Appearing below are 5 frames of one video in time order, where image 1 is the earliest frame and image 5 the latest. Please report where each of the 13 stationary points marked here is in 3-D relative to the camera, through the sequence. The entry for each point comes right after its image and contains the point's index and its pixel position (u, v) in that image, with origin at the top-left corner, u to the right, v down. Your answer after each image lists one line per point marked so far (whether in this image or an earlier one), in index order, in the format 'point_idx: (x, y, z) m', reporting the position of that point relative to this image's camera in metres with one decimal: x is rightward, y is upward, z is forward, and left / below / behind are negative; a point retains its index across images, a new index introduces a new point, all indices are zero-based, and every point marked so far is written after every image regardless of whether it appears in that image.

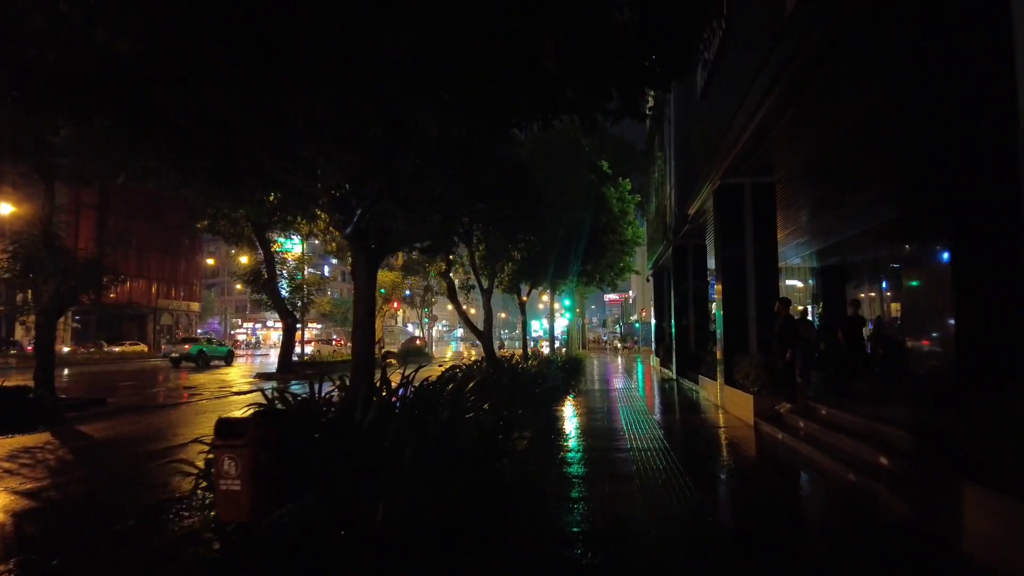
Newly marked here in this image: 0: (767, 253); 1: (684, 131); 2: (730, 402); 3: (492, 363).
0: (+4.9, +0.7, +12.6) m
1: (+4.7, +4.3, +18.0) m
2: (+4.0, -2.1, +12.0) m
3: (-0.4, -1.5, +13.0) m
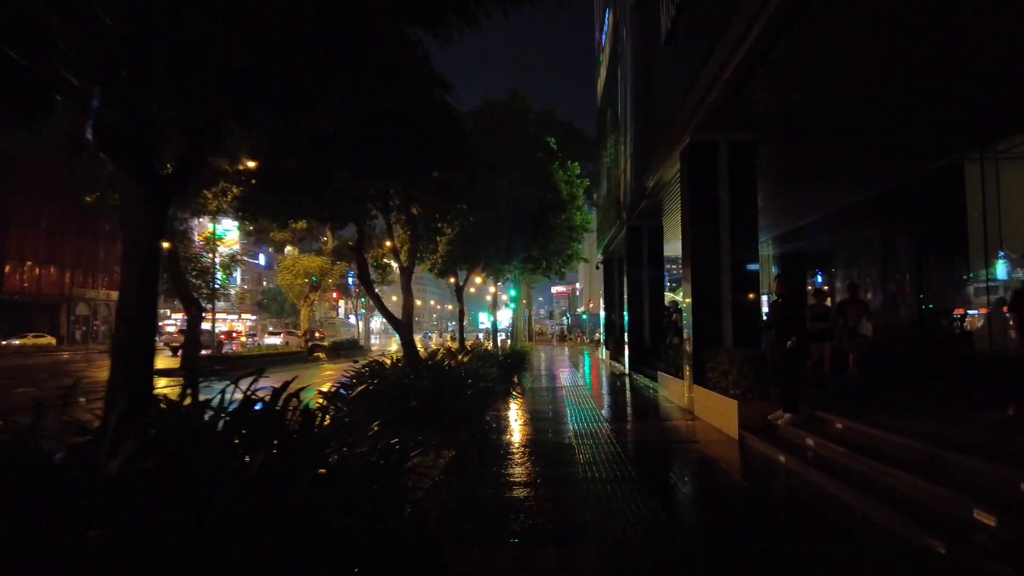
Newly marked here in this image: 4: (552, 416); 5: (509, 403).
0: (+3.7, +1.0, +10.5) m
1: (+3.2, +4.7, +15.8) m
2: (+2.8, -1.8, +9.8) m
3: (-1.7, -1.2, +10.4) m
4: (+0.7, -2.2, +11.2) m
5: (-0.1, -2.2, +12.4) m
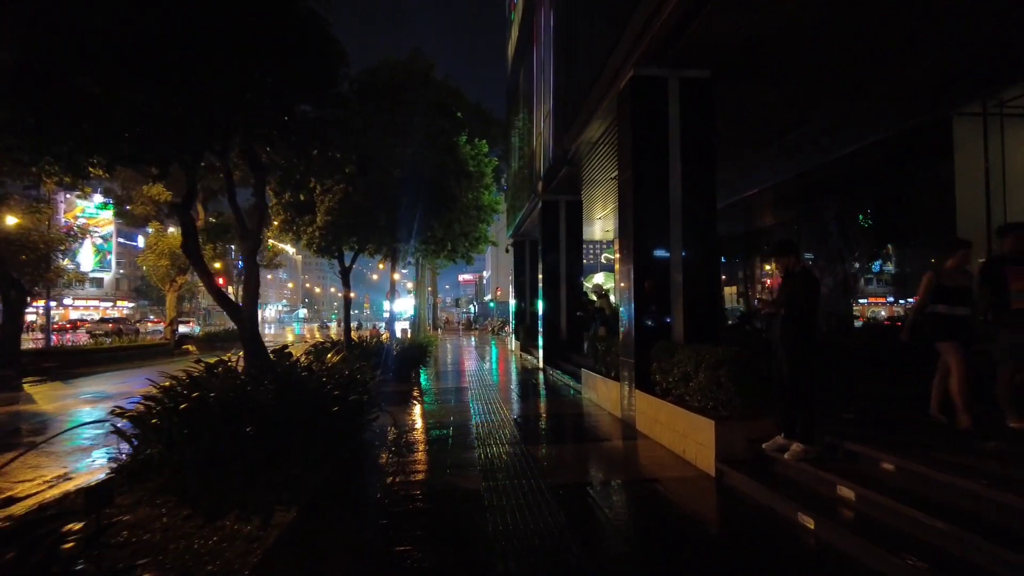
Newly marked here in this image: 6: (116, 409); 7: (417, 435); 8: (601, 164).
0: (+2.3, +1.2, +8.3) m
1: (+1.1, +5.1, +13.4) m
2: (+1.6, -1.5, +7.5) m
3: (-3.0, -0.9, +7.5) m
4: (-0.8, -1.9, +8.5) m
5: (-1.7, -1.9, +9.6) m
6: (-4.3, -1.3, +7.0) m
7: (-1.2, -1.9, +8.3) m
8: (+1.8, +2.6, +13.6) m
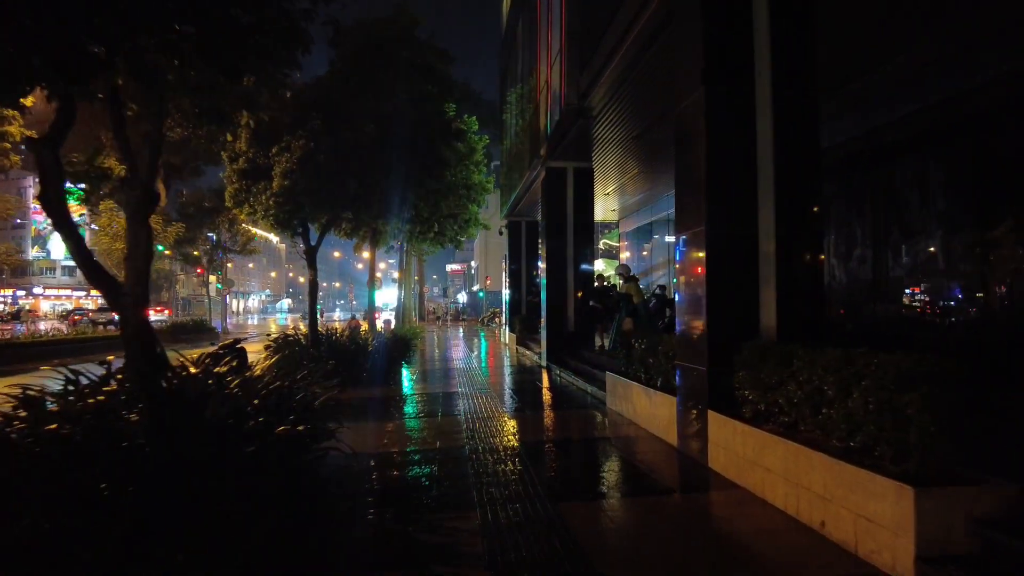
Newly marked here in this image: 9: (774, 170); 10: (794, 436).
0: (+2.5, +1.5, +5.8) m
1: (+1.1, +5.3, +10.8) m
2: (+1.7, -1.3, +5.1) m
3: (-2.8, -0.6, +4.9) m
4: (-0.7, -1.6, +6.0) m
5: (-1.6, -1.6, +7.1) m
6: (-4.1, -1.1, +4.5) m
7: (-1.1, -1.6, +5.8) m
8: (+1.9, +2.9, +11.1) m
9: (+2.2, +0.9, +6.0) m
10: (+1.9, -1.0, +4.5) m
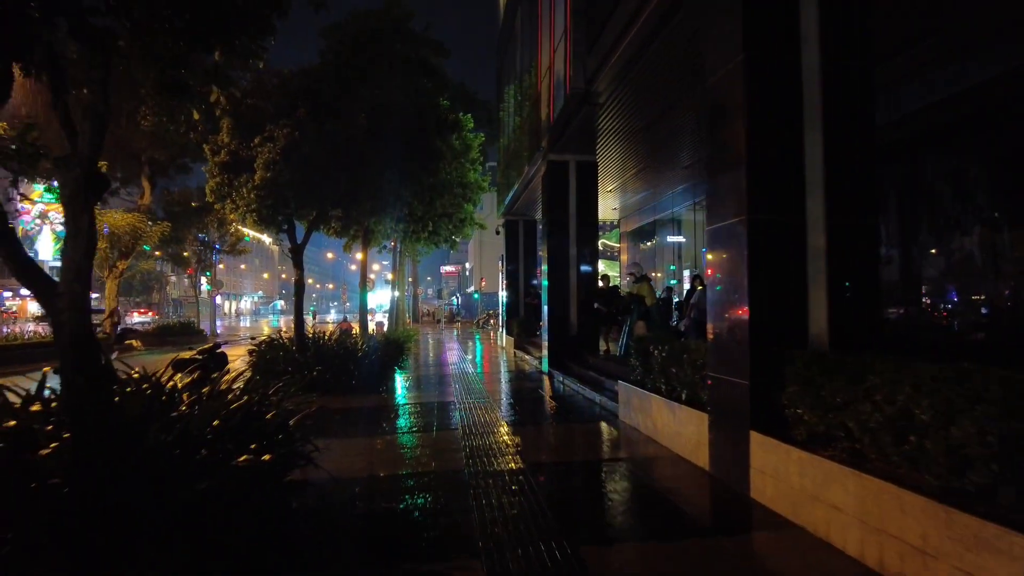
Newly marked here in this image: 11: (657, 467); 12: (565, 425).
0: (+2.5, +1.5, +5.0) m
1: (+1.1, +5.3, +10.1) m
2: (+1.8, -1.3, +4.3) m
3: (-2.8, -0.6, +4.1) m
4: (-0.6, -1.6, +5.2) m
5: (-1.5, -1.6, +6.3) m
6: (-4.1, -1.1, +3.6) m
7: (-1.0, -1.6, +5.0) m
8: (+1.9, +2.8, +10.3) m
9: (+2.3, +0.9, +5.2) m
10: (+1.9, -1.0, +3.8) m
11: (+1.3, -1.6, +6.0) m
12: (+0.6, -1.7, +8.4) m
